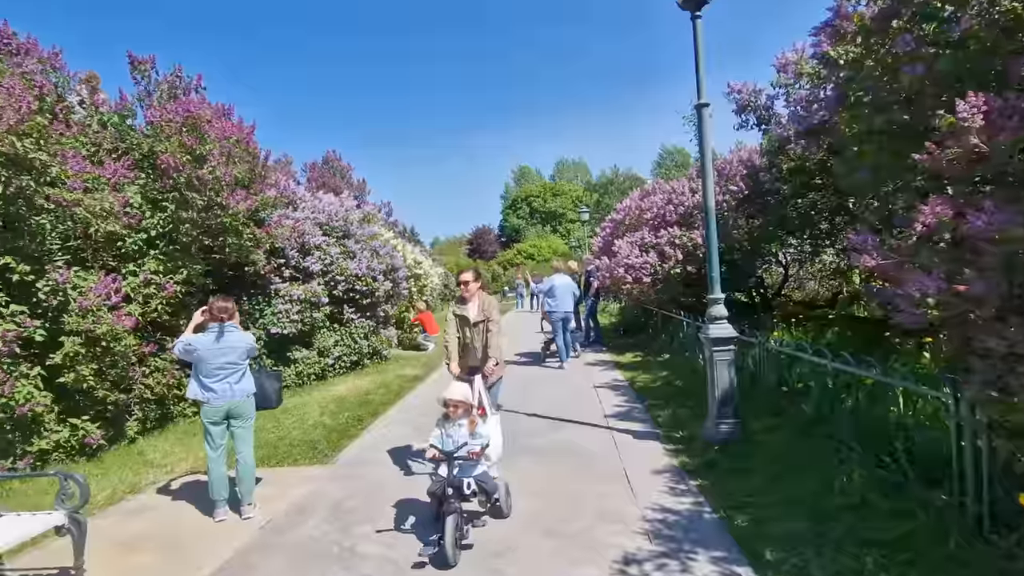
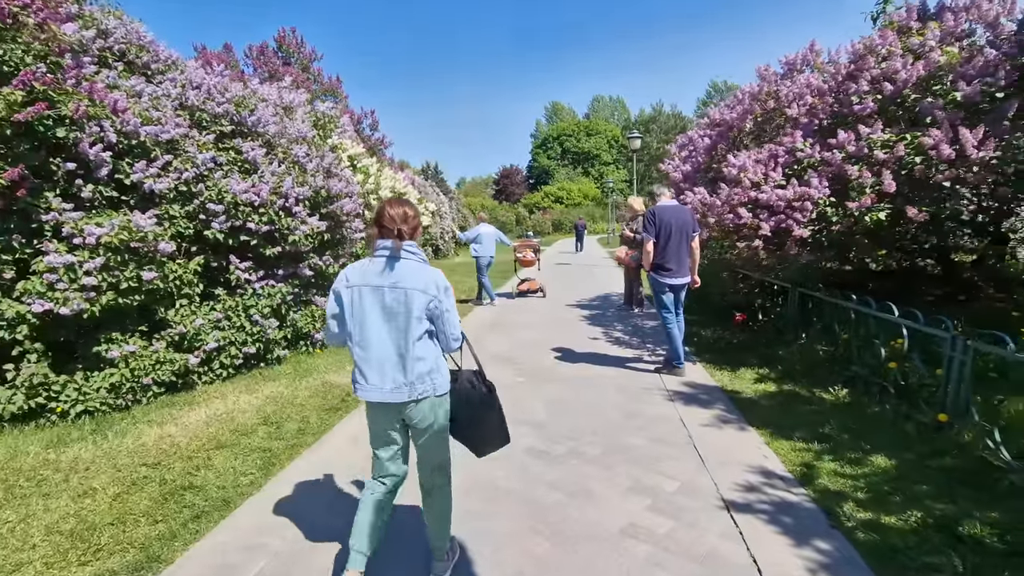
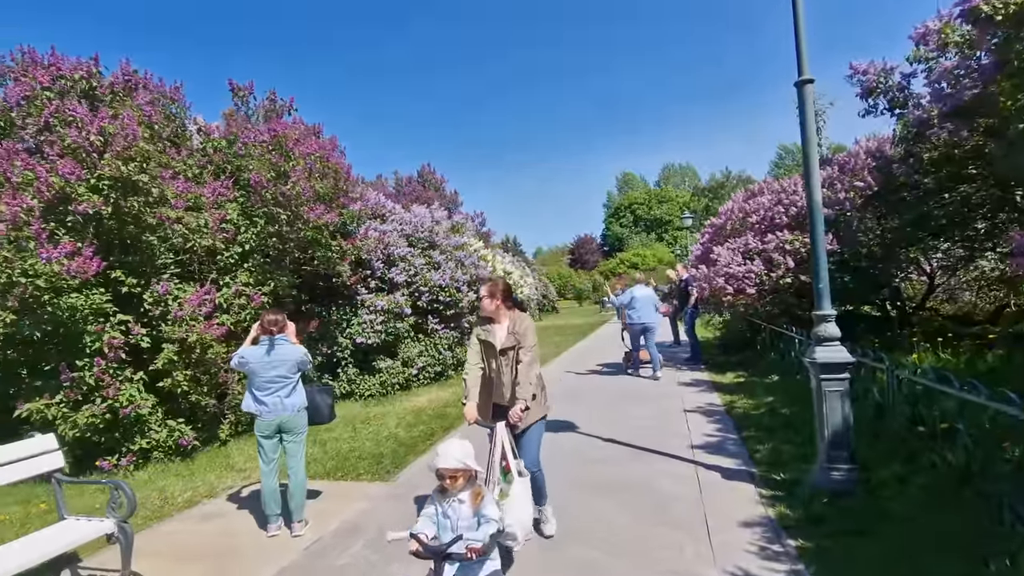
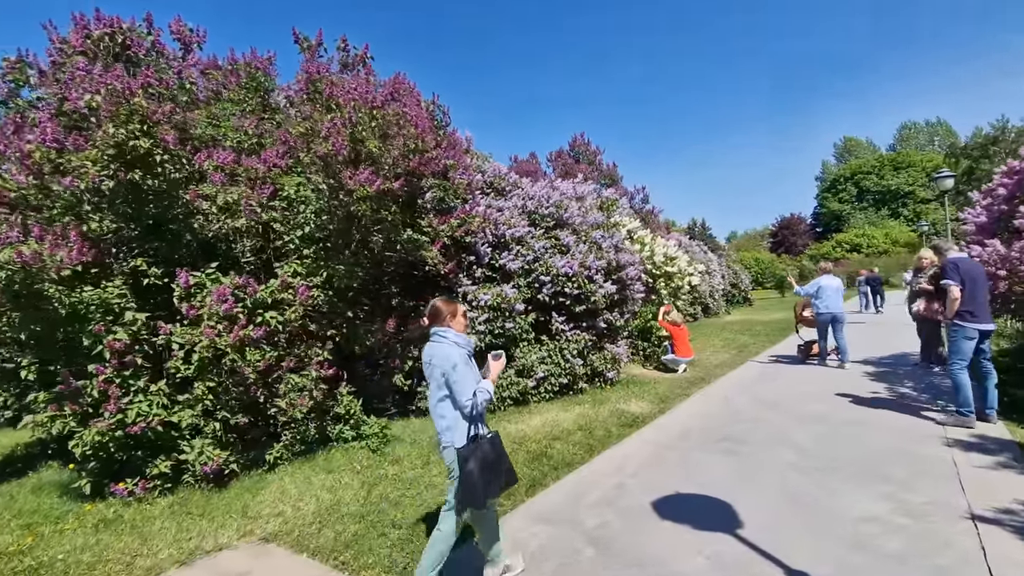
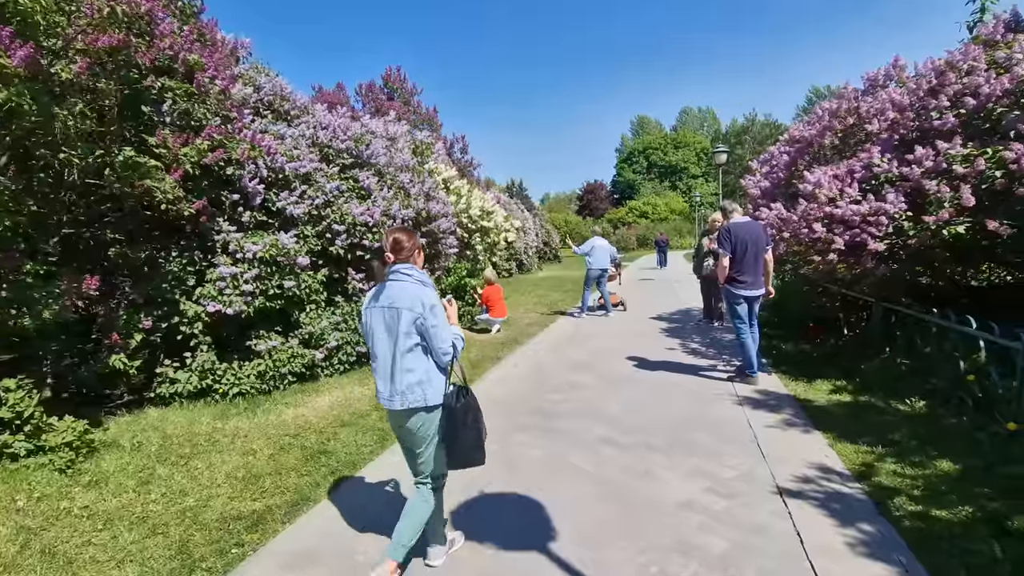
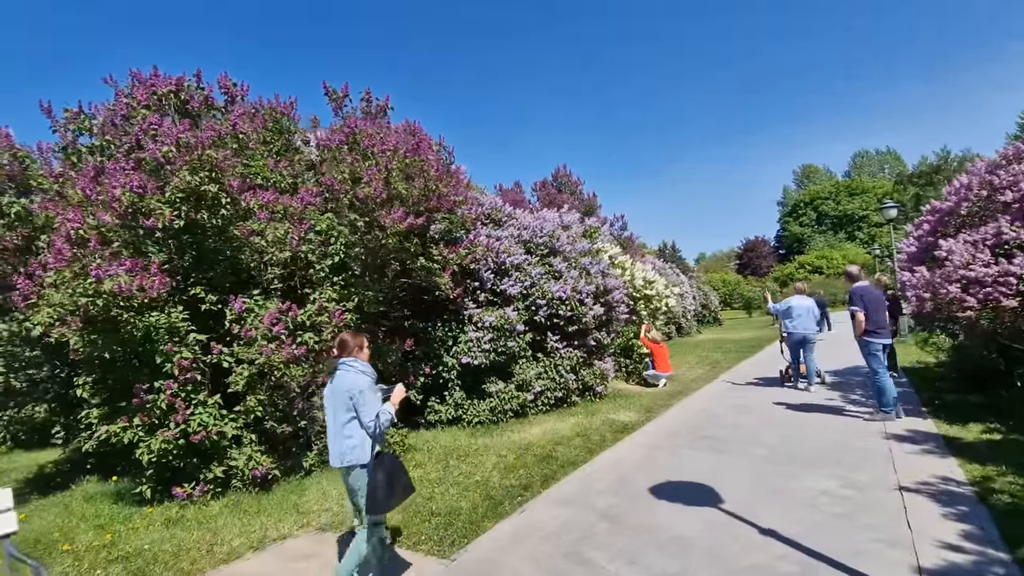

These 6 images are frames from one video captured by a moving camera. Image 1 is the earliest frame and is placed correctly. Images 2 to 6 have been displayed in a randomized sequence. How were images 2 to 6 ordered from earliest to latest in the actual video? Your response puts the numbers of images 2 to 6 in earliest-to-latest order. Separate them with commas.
3, 6, 4, 5, 2
